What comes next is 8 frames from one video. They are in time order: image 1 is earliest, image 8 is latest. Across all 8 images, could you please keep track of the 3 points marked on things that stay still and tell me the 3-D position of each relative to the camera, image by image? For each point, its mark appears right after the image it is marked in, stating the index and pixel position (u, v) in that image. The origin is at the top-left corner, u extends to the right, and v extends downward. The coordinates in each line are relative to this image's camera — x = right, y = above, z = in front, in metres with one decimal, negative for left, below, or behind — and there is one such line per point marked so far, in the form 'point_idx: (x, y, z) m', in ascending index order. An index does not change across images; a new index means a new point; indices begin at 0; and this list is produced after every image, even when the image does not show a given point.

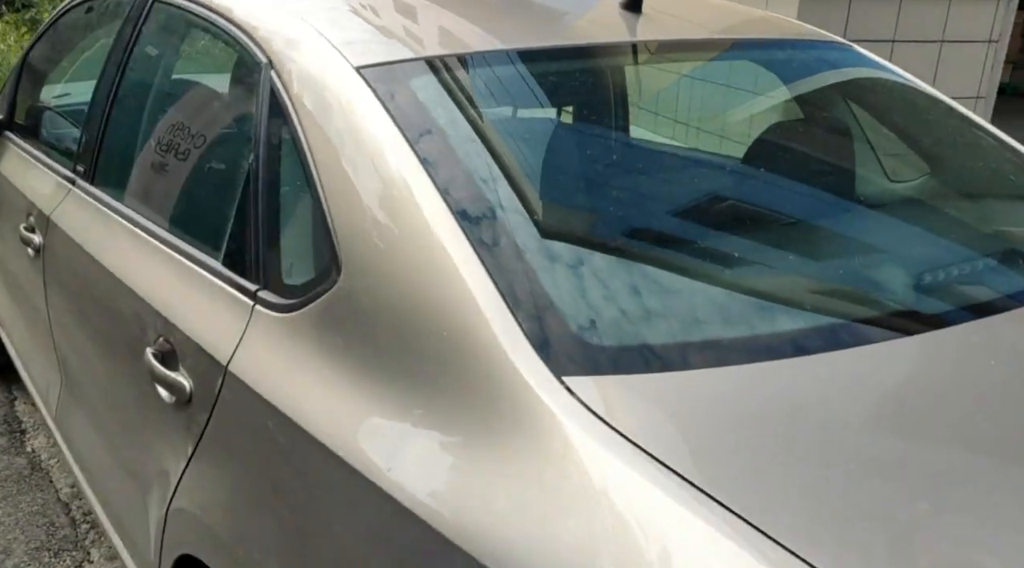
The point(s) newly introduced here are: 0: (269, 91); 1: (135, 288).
0: (-0.4, +0.3, +1.4) m
1: (-0.8, 0.0, +1.7) m
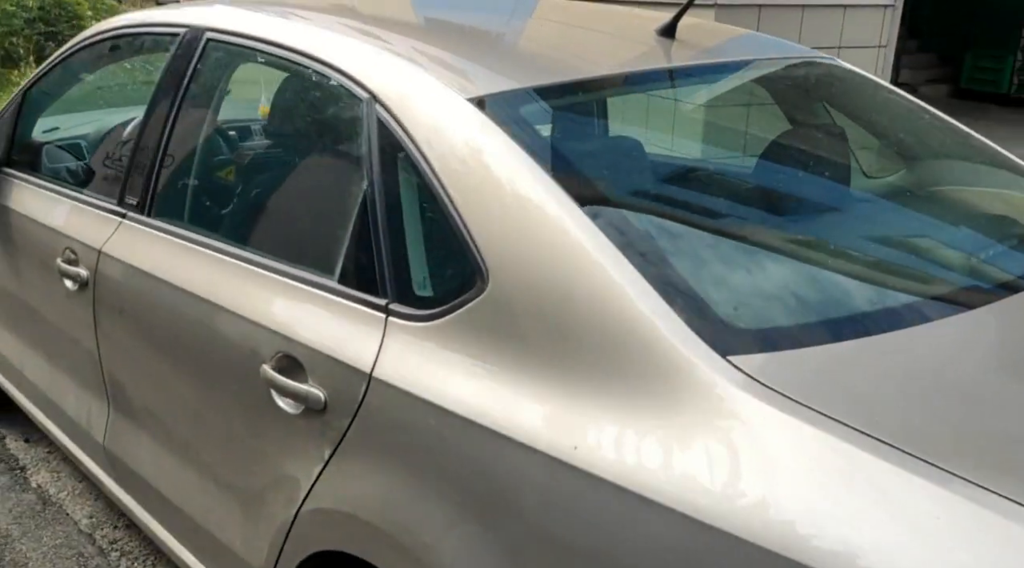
0: (-0.3, +0.3, +1.6) m
1: (-0.6, 0.0, +1.8) m
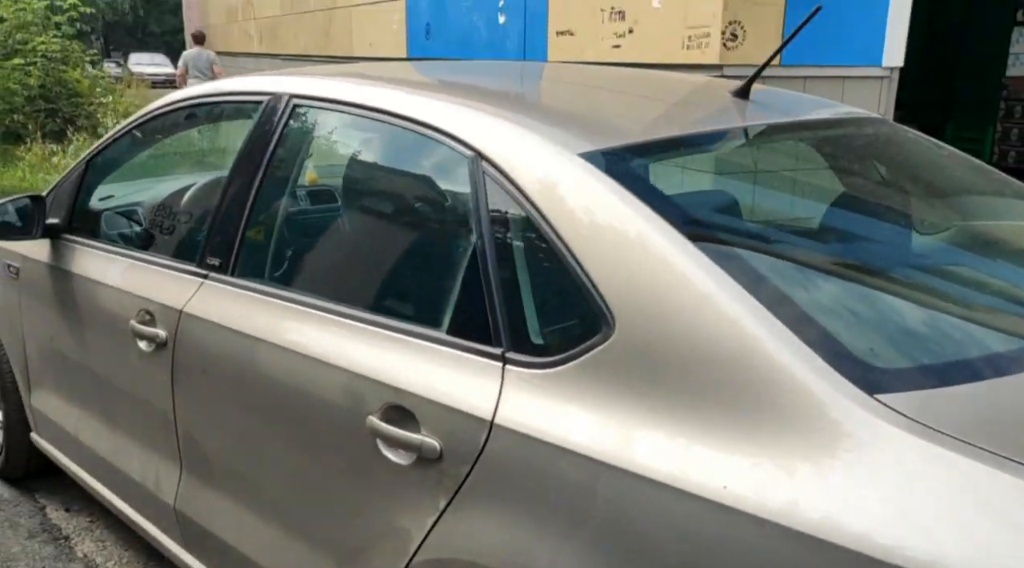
0: (-0.1, +0.2, +1.6) m
1: (-0.4, -0.2, +1.8) m
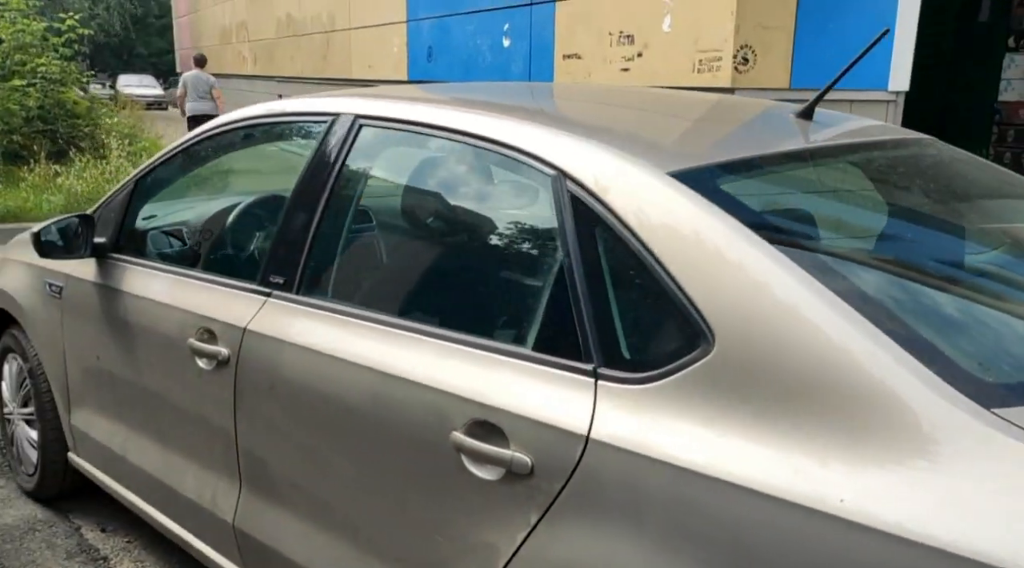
0: (+0.1, +0.2, +1.7) m
1: (-0.2, -0.2, +1.8) m
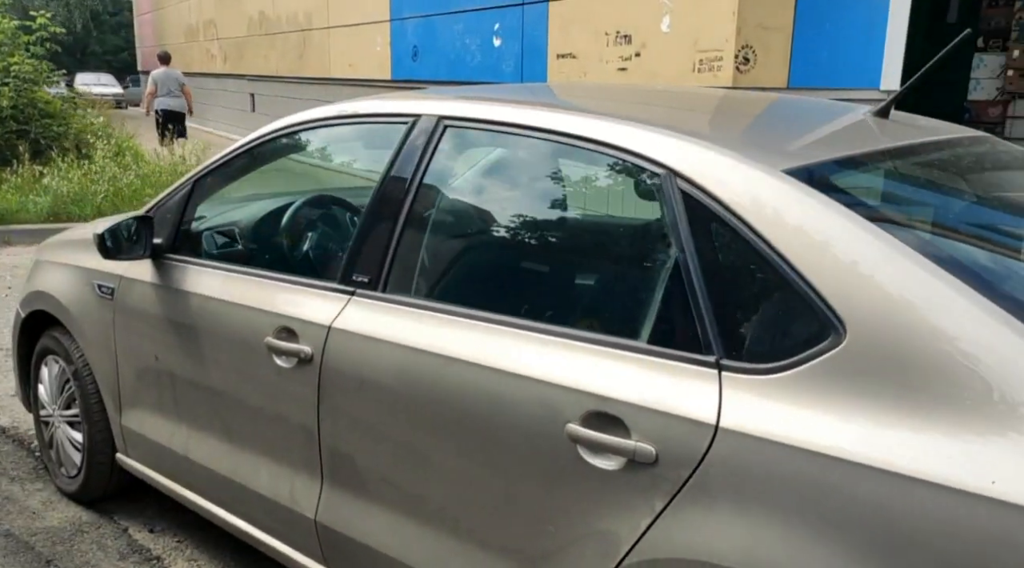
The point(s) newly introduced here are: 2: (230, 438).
0: (+0.4, +0.2, +1.7) m
1: (0.0, -0.2, +1.9) m
2: (-0.9, -0.5, +2.6) m
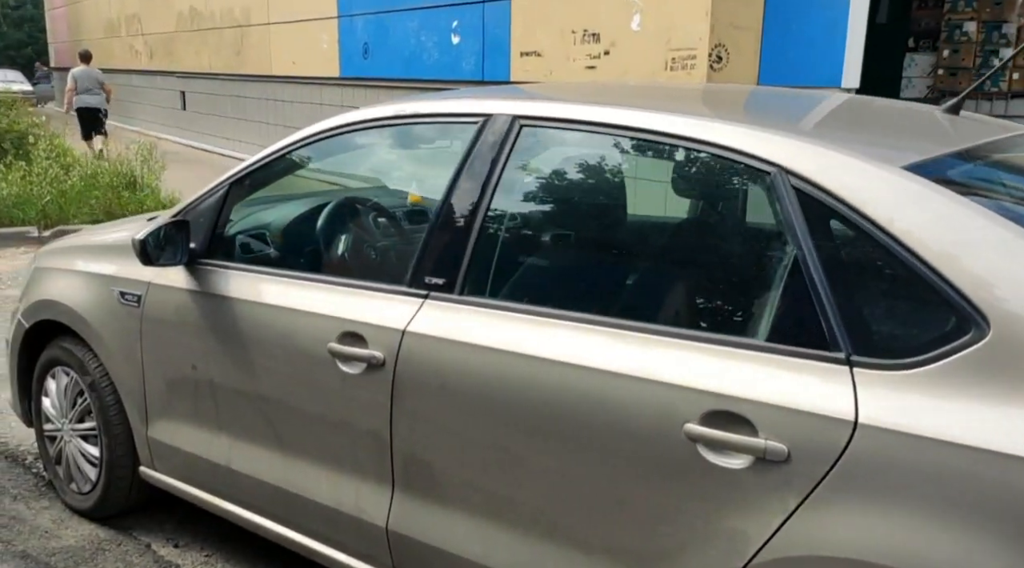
0: (+0.6, +0.2, +1.8) m
1: (+0.3, -0.2, +1.9) m
2: (-0.7, -0.5, +2.6) m
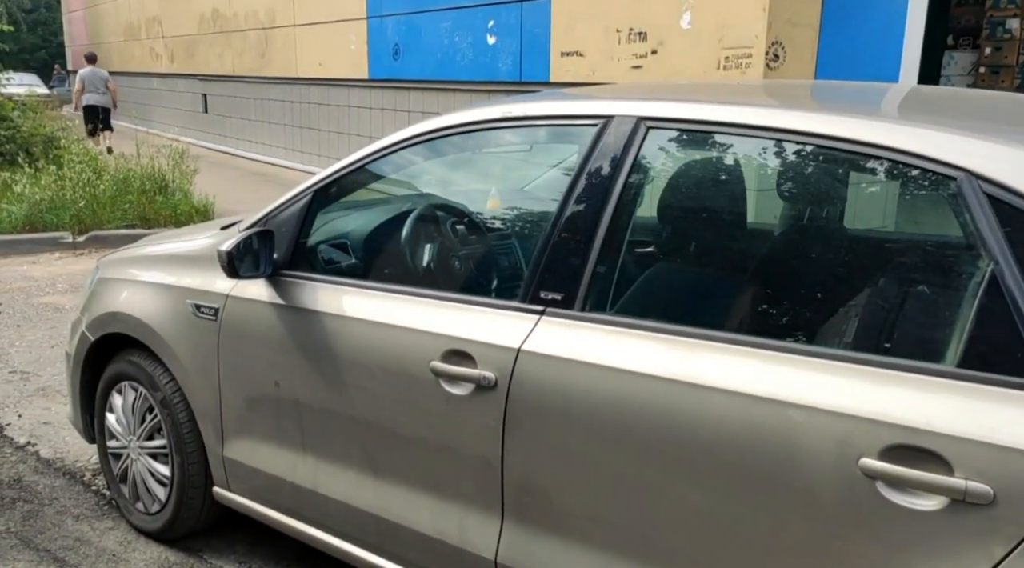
0: (+0.9, +0.2, +1.6) m
1: (+0.6, -0.2, +1.7) m
2: (-0.4, -0.5, +2.4) m
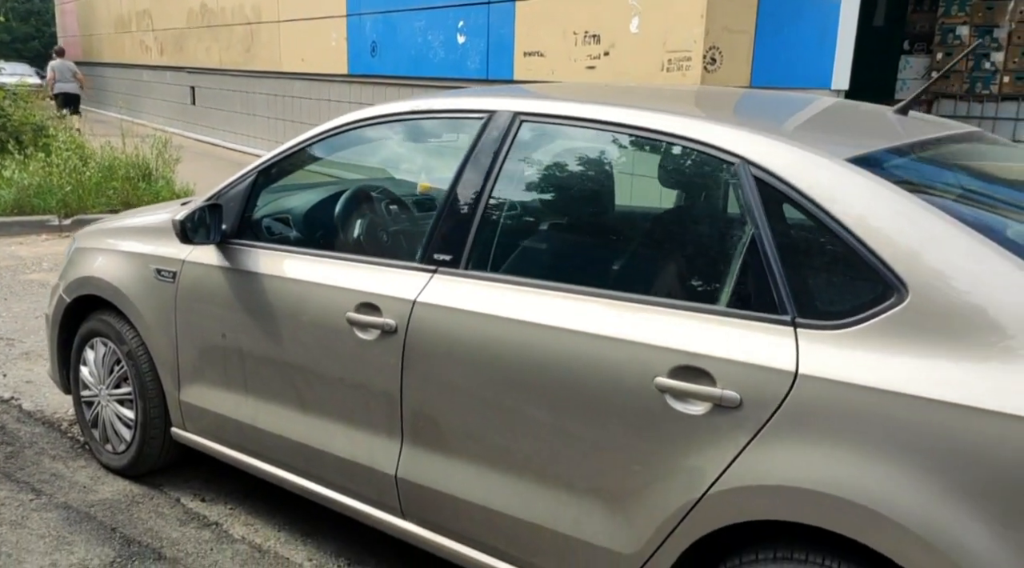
0: (+0.6, +0.3, +2.1) m
1: (+0.2, -0.1, +2.2) m
2: (-0.7, -0.4, +2.9) m
